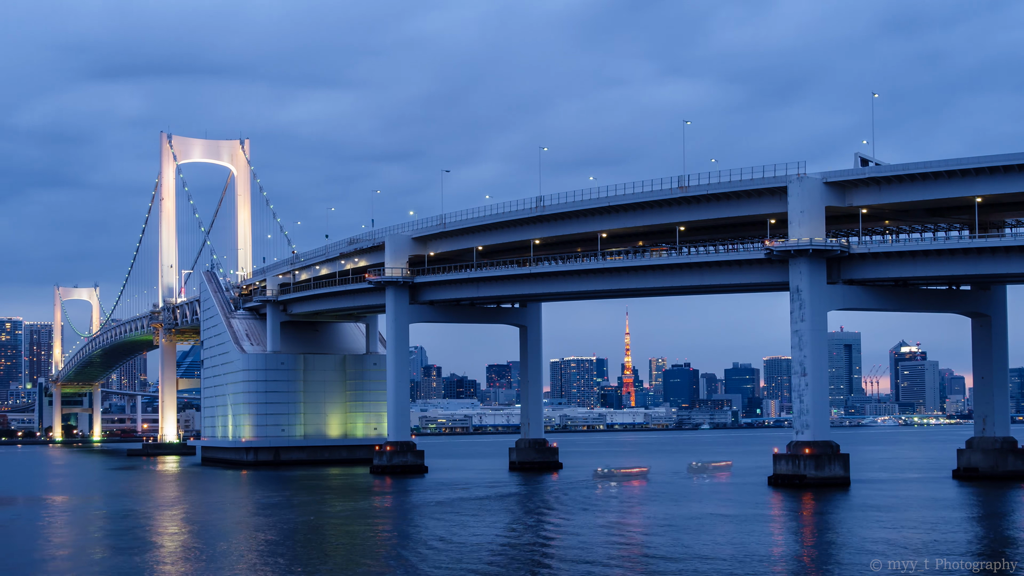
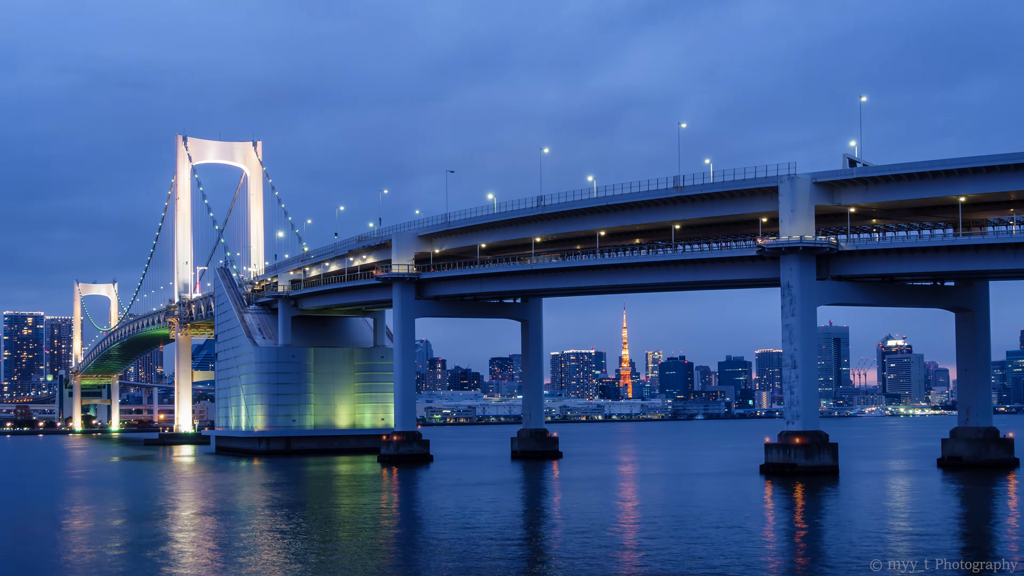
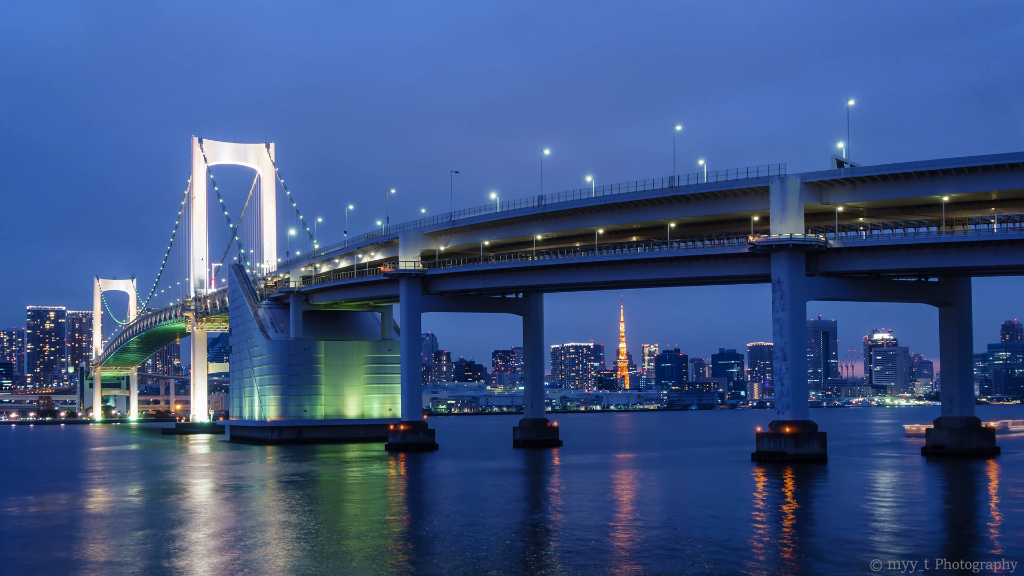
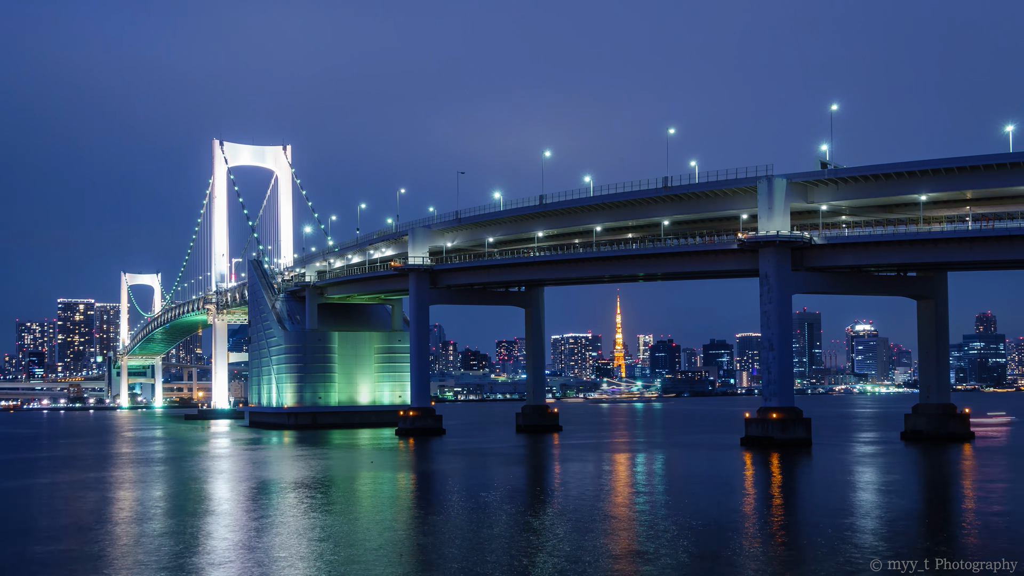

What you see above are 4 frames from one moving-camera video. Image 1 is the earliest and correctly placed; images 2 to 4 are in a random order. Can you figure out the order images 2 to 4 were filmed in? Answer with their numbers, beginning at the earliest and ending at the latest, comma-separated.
2, 3, 4
